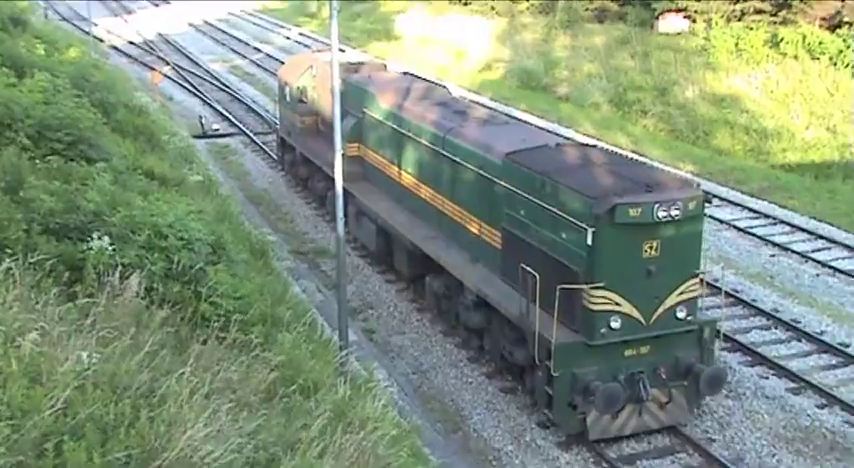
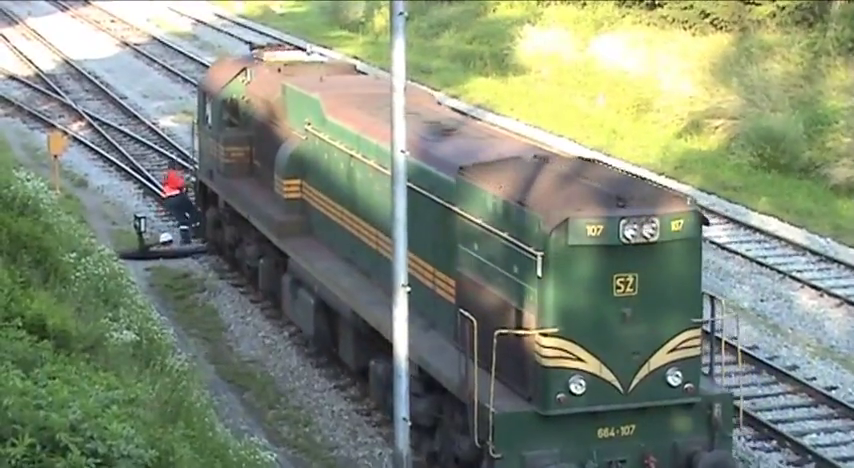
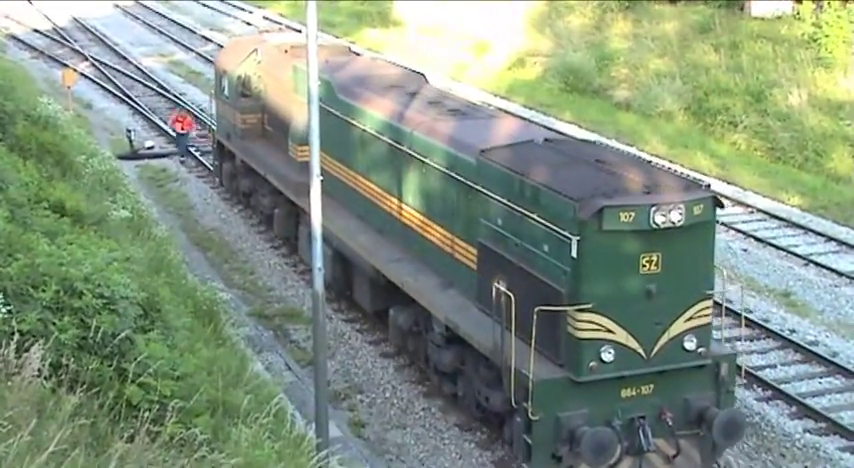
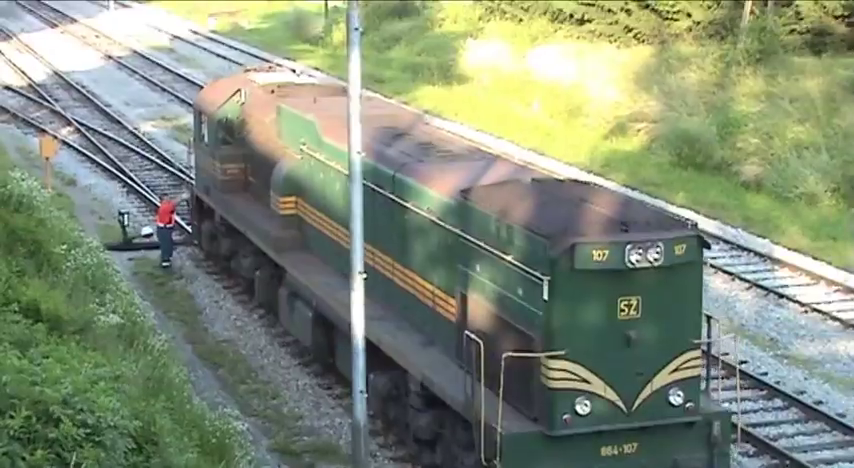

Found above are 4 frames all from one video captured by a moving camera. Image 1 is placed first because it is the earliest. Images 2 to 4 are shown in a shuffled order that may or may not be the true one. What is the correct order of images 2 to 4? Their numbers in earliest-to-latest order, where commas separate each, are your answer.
3, 4, 2
